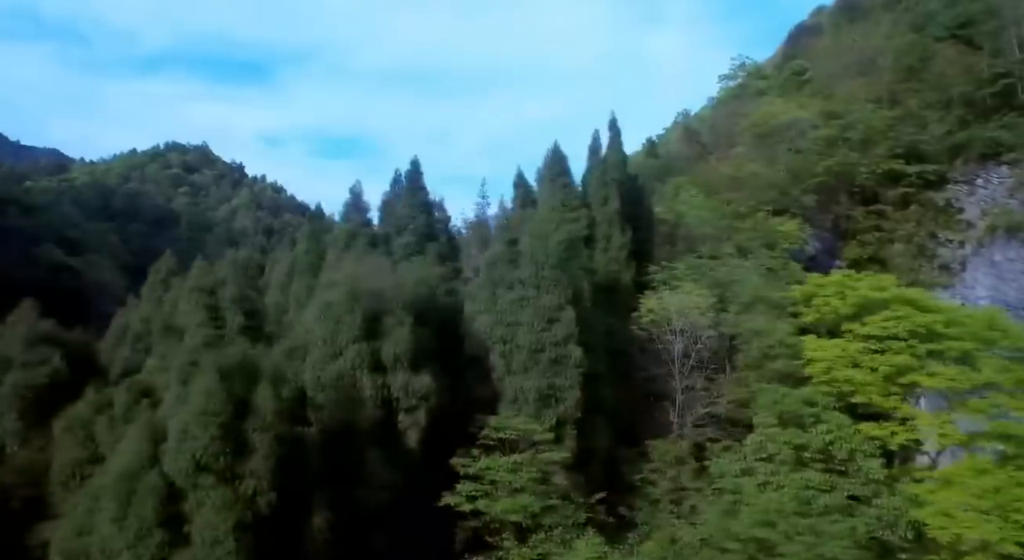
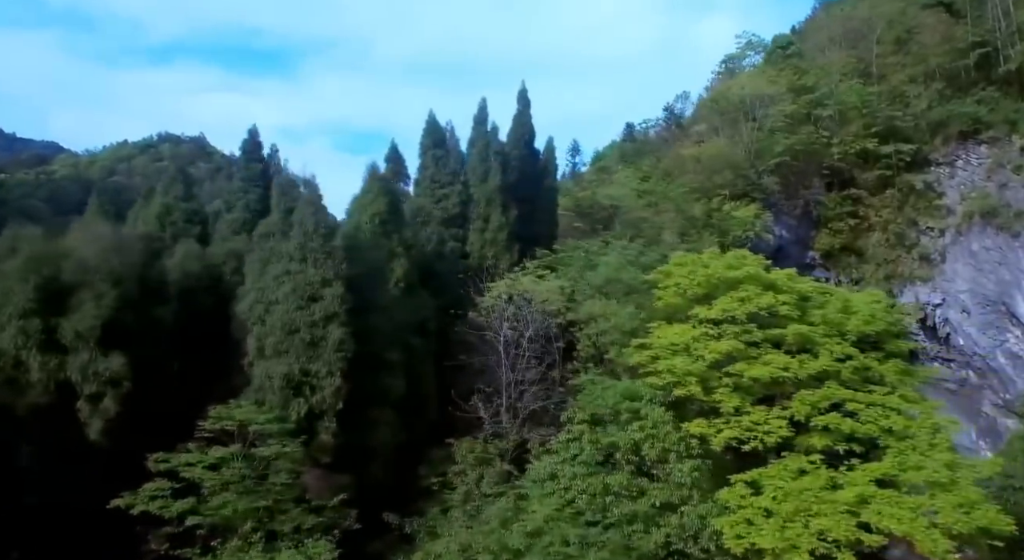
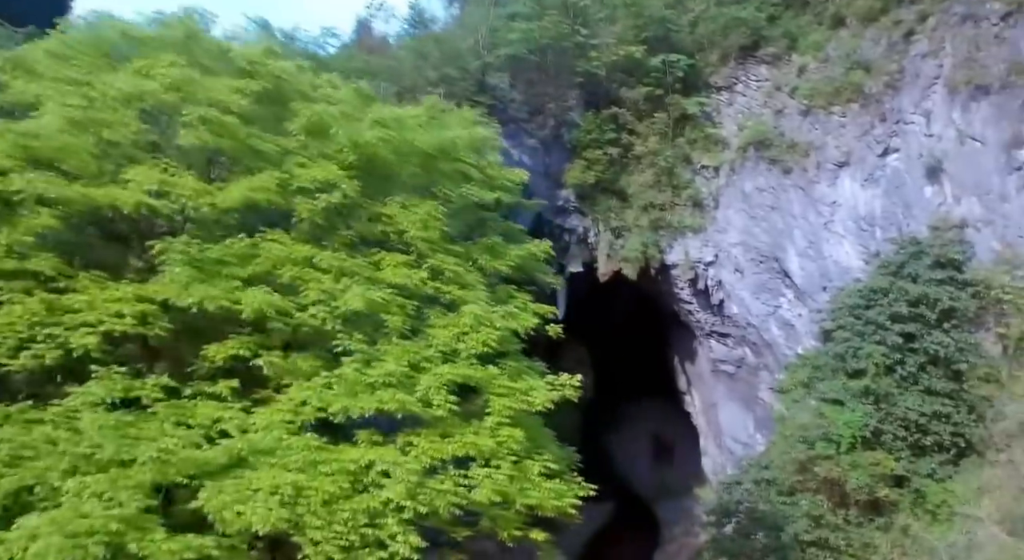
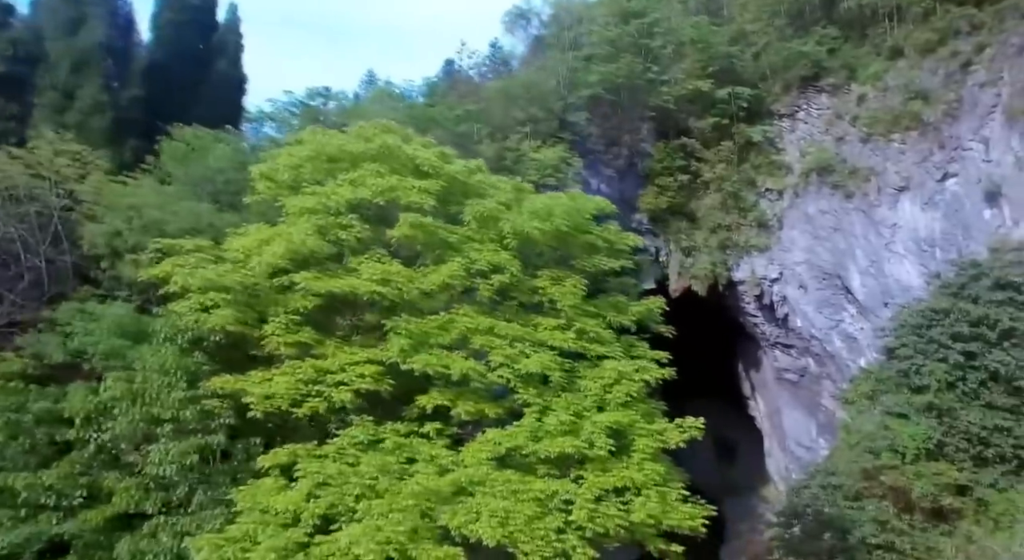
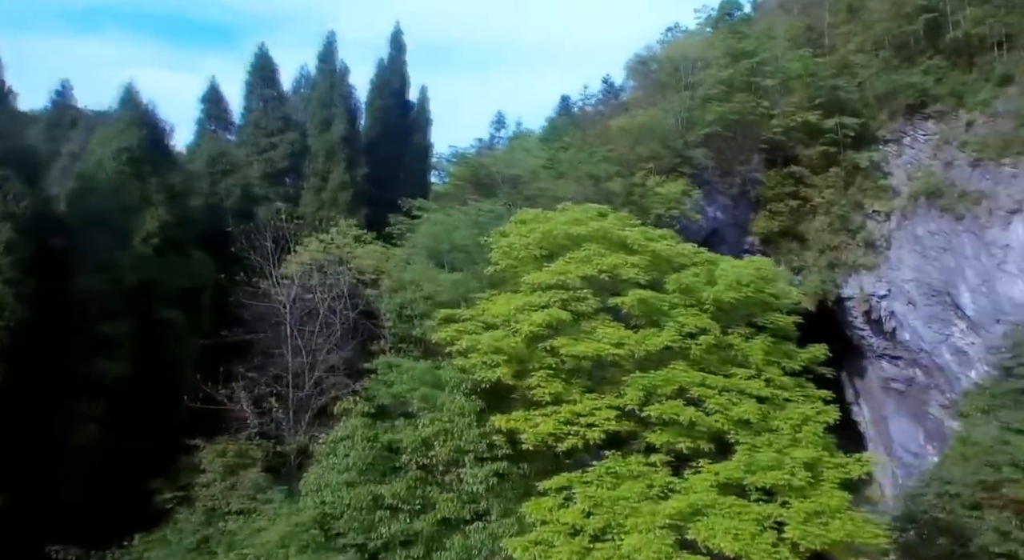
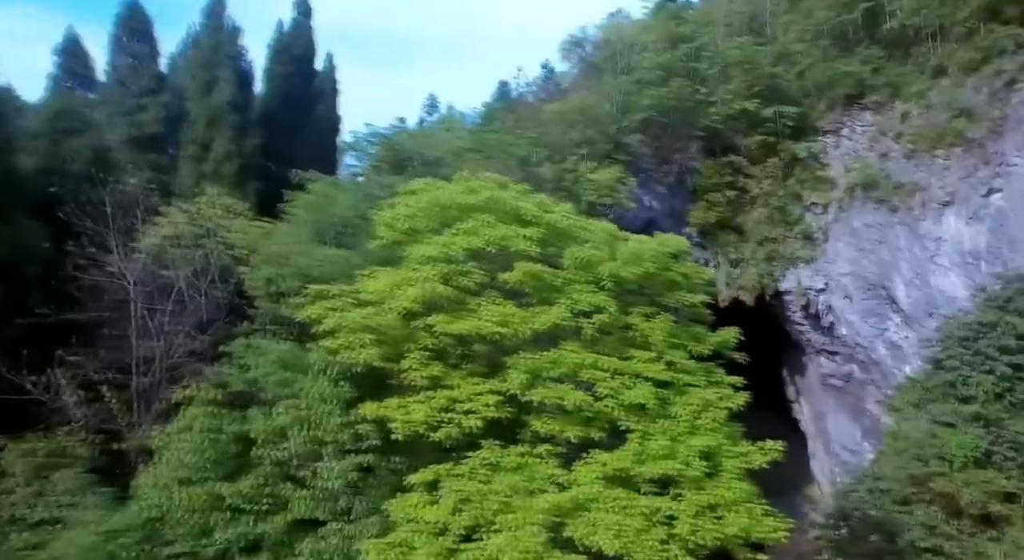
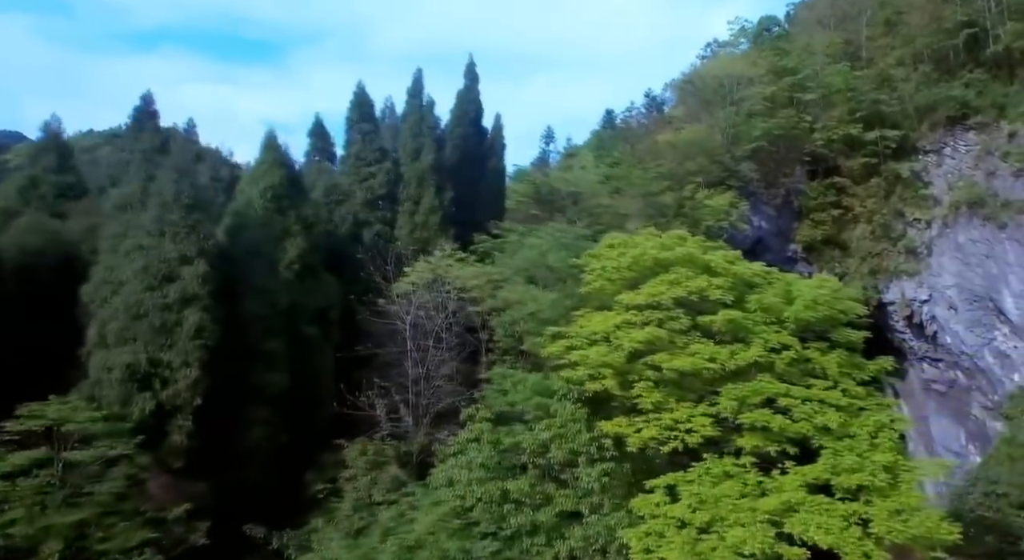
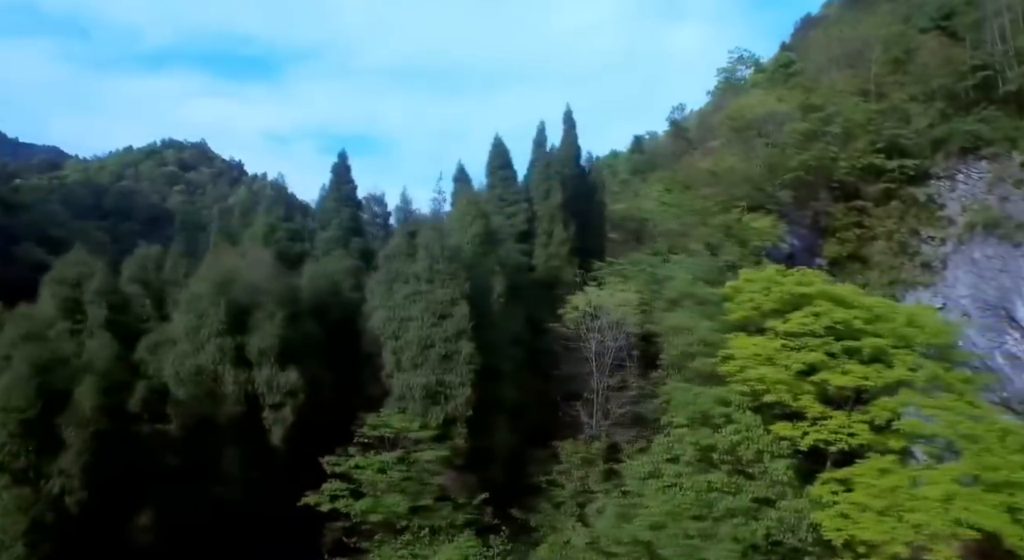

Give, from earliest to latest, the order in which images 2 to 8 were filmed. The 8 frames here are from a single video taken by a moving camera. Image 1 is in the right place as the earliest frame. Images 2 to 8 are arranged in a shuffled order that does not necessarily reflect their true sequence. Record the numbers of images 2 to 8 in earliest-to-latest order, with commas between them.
8, 2, 7, 5, 6, 4, 3
